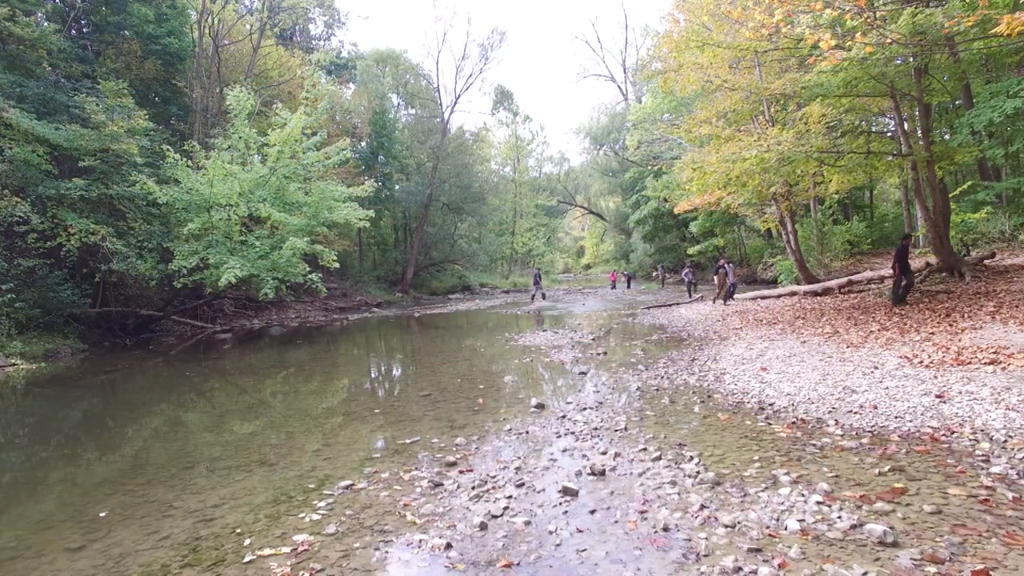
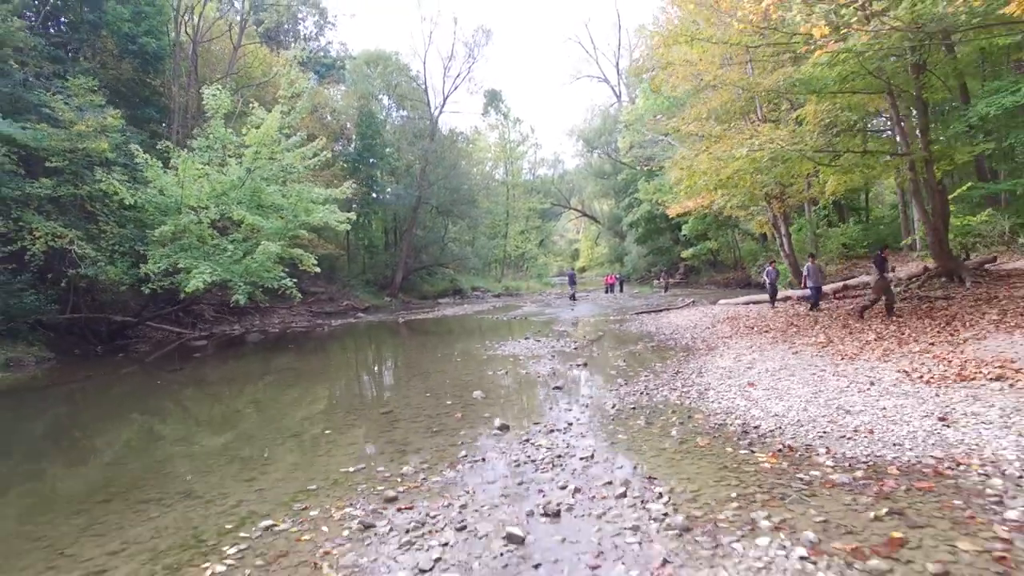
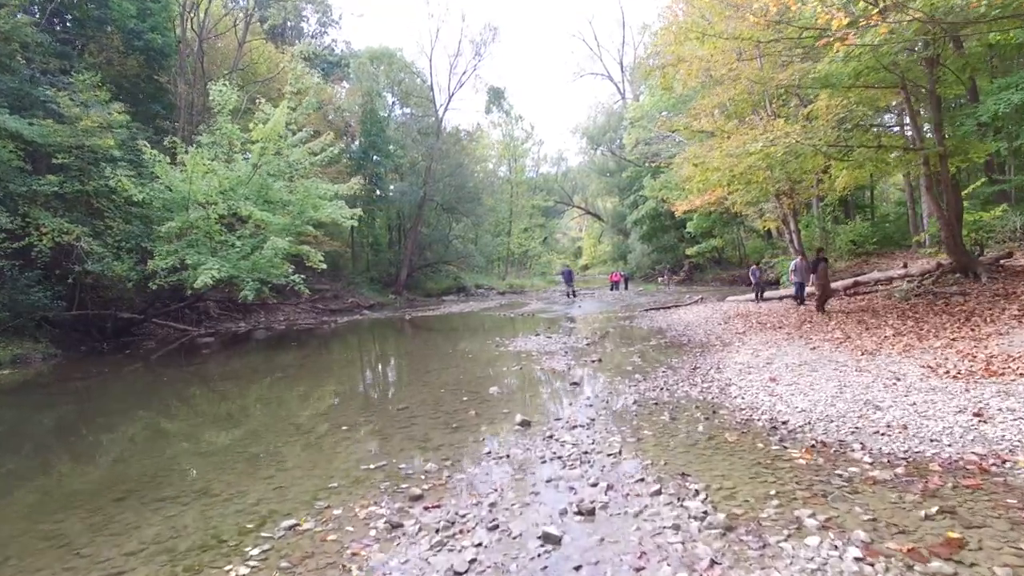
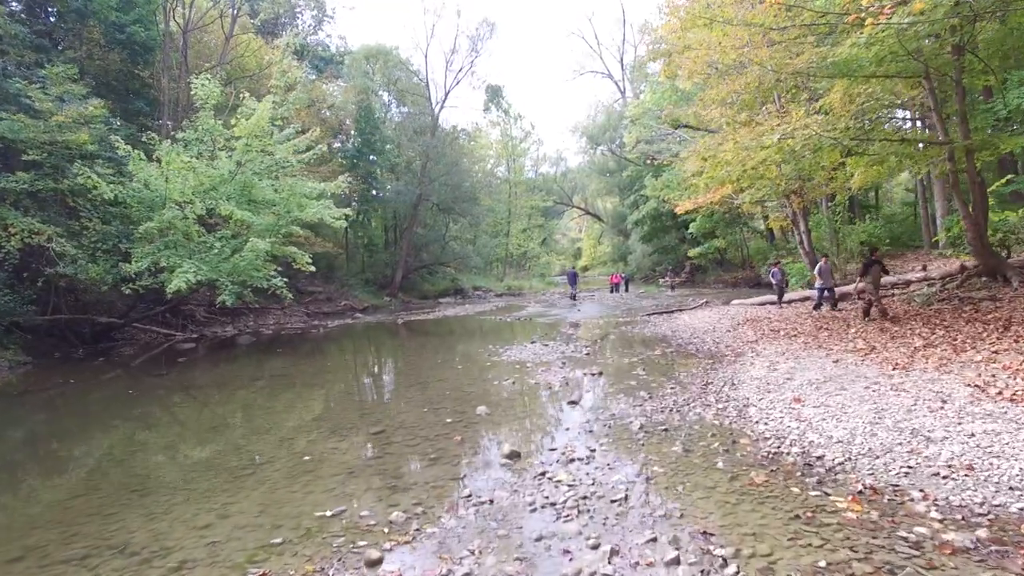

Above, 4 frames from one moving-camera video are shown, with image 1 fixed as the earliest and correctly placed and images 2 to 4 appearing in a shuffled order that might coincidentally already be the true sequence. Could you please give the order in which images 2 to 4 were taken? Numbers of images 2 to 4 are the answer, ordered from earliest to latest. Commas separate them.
3, 4, 2
